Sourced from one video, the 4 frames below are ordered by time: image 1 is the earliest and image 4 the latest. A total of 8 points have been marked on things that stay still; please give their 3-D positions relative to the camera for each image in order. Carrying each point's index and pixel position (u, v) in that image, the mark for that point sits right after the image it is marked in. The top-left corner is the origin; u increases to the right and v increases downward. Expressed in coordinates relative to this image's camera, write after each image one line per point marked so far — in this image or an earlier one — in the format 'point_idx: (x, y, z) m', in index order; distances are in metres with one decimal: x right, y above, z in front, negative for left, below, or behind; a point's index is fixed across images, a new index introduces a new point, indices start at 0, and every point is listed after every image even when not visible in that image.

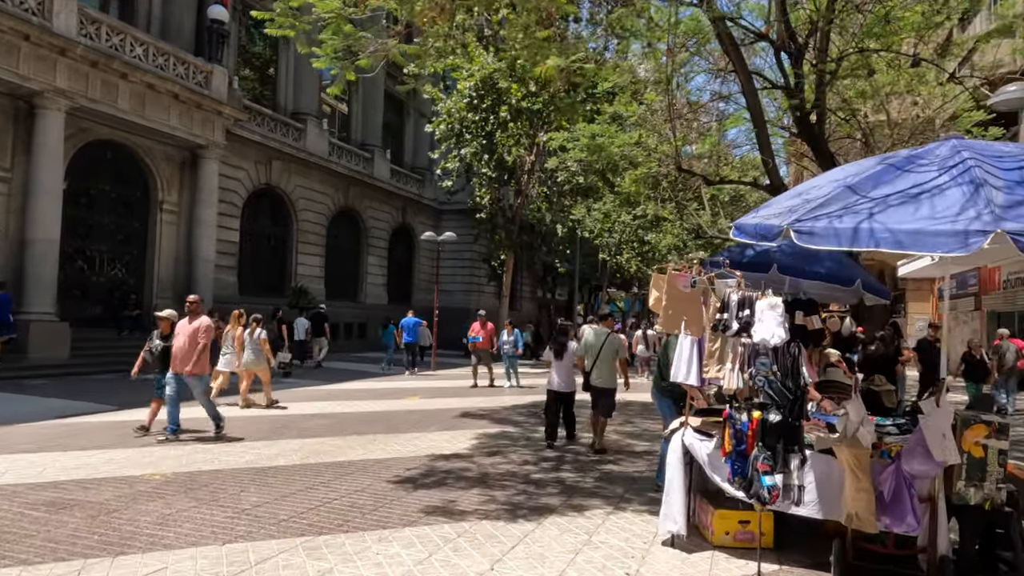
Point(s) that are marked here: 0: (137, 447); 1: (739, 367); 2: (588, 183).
0: (-3.8, -1.6, +6.6) m
1: (+1.2, -0.4, +3.6) m
2: (+2.3, +3.1, +19.7) m
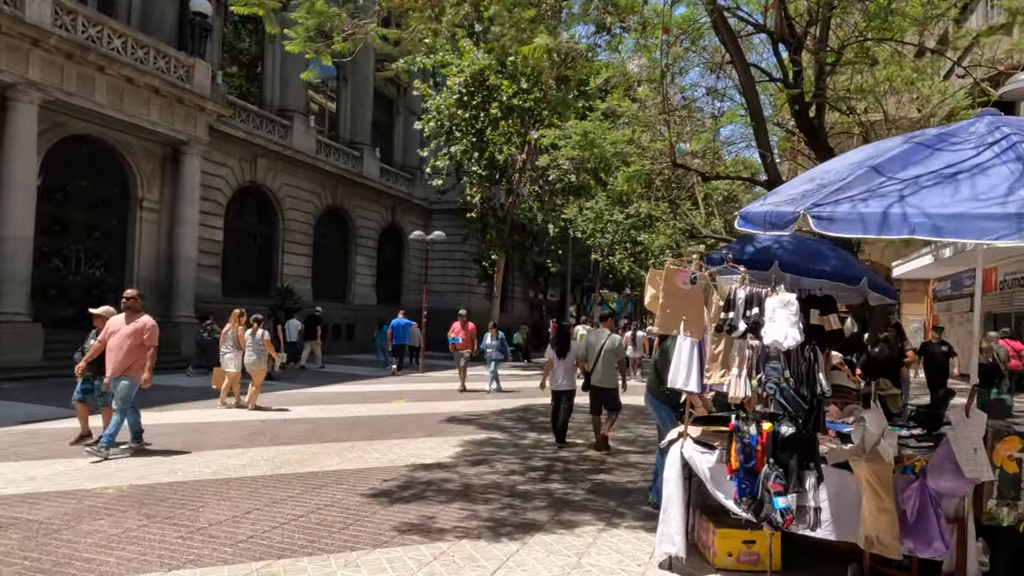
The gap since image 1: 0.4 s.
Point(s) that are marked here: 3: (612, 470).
0: (-3.9, -1.6, +6.2) m
1: (+1.1, -0.4, +3.2) m
2: (+2.0, +3.1, +19.4) m
3: (+1.0, -1.7, +6.3) m
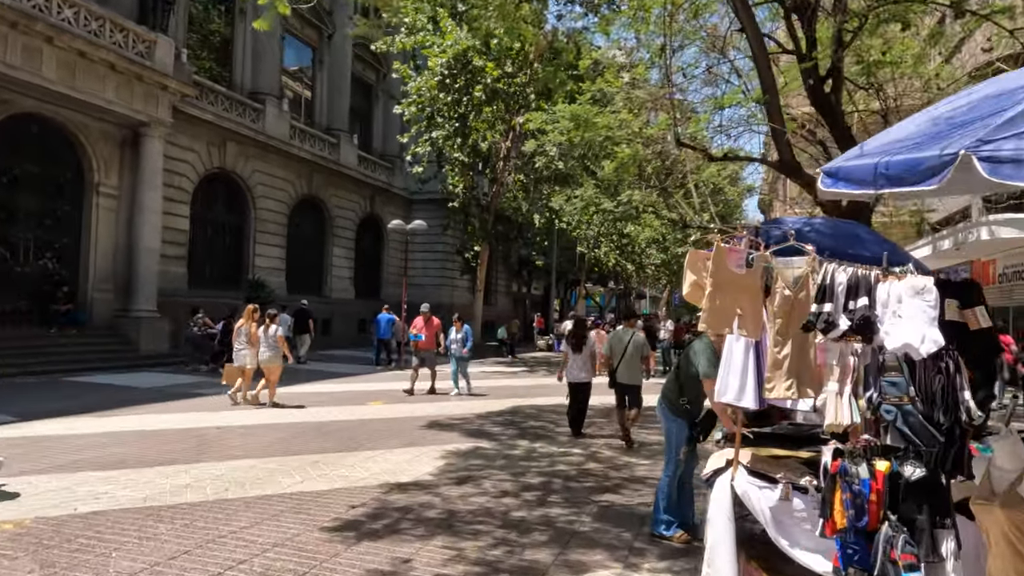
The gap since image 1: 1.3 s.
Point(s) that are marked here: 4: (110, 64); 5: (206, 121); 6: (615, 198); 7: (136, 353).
0: (-4.0, -1.5, +5.2) m
1: (+1.1, -0.3, +2.4) m
2: (+1.6, +3.3, +18.5) m
3: (+0.9, -1.6, +5.4) m
4: (-8.6, +4.8, +14.3) m
5: (-8.2, +4.5, +17.9) m
6: (+2.8, +2.5, +18.0) m
7: (-8.4, -1.5, +14.8) m
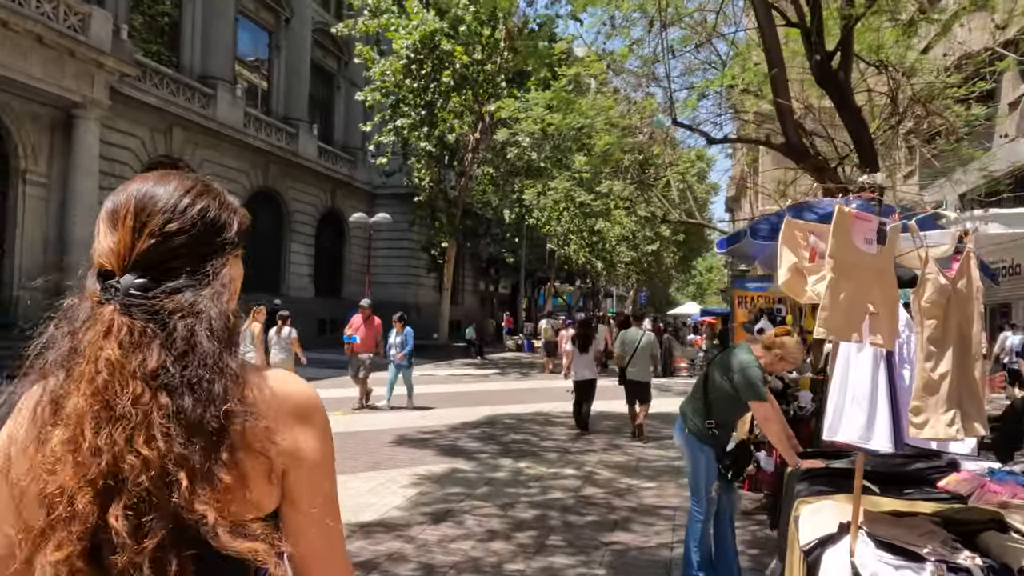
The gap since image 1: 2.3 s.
0: (-4.0, -1.4, +4.1) m
1: (+1.2, -0.3, +1.5) m
2: (+0.8, +3.4, +17.6) m
3: (+0.8, -1.6, +4.5) m
4: (-9.2, +4.9, +12.8) m
5: (-9.0, +4.5, +16.5) m
6: (+2.0, +2.5, +17.2) m
7: (-9.0, -1.4, +13.4) m
